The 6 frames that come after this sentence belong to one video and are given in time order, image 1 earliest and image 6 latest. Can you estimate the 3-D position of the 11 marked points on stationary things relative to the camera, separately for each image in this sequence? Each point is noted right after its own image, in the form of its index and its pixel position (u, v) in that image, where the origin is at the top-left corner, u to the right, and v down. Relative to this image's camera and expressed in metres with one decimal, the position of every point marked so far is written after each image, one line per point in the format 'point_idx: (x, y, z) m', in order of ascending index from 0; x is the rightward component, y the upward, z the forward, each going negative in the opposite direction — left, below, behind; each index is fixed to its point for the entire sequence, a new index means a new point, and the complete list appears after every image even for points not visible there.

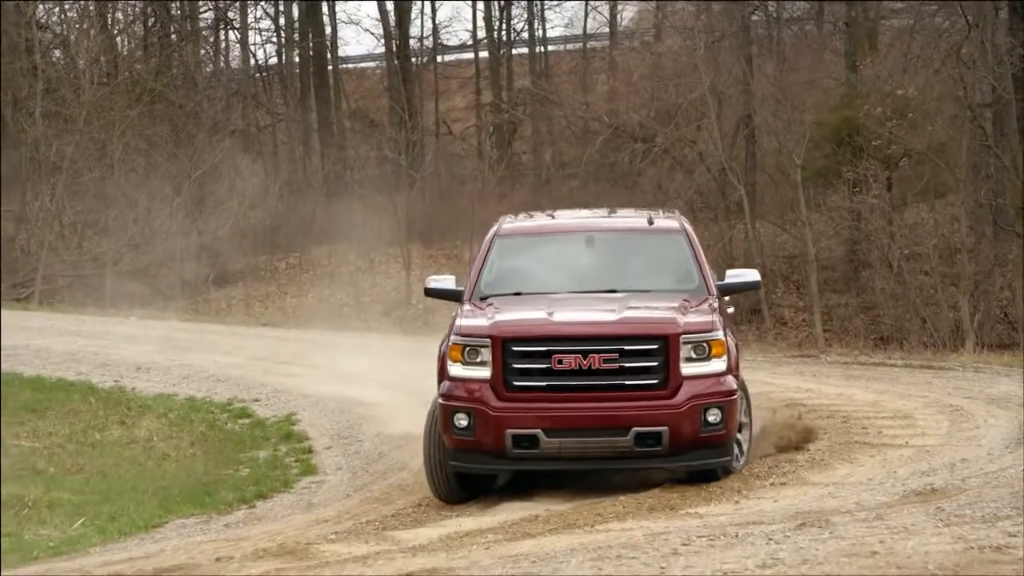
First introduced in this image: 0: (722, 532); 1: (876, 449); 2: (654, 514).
0: (+4.8, -5.4, +6.8) m
1: (+12.0, -5.2, +9.8) m
2: (+3.5, -5.4, +7.2) m
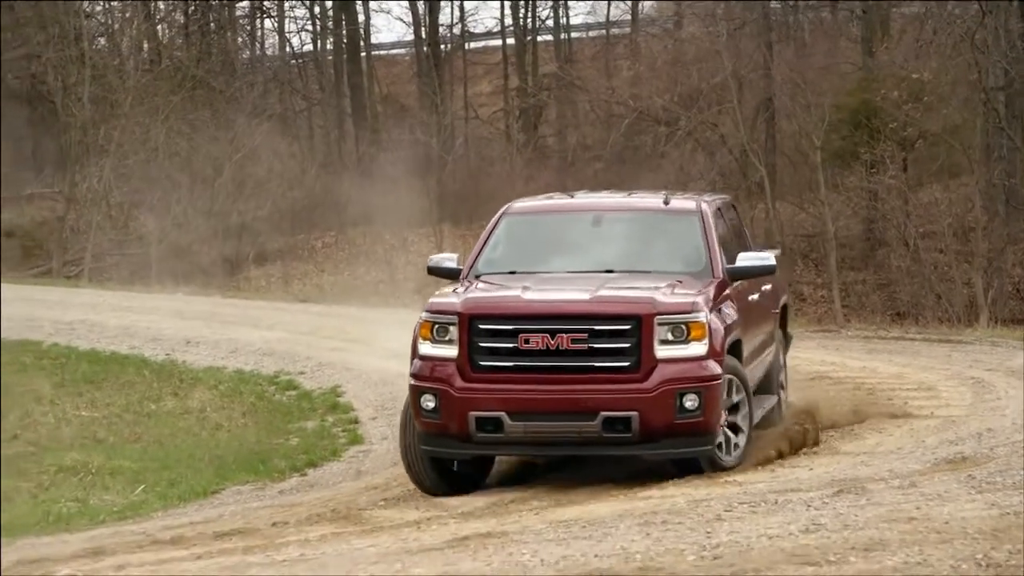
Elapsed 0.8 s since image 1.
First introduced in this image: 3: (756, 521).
0: (+5.7, -4.7, +6.9) m
1: (+12.9, -4.3, +9.9) m
2: (+4.4, -4.7, +7.3) m
3: (+5.1, -4.8, +6.2) m
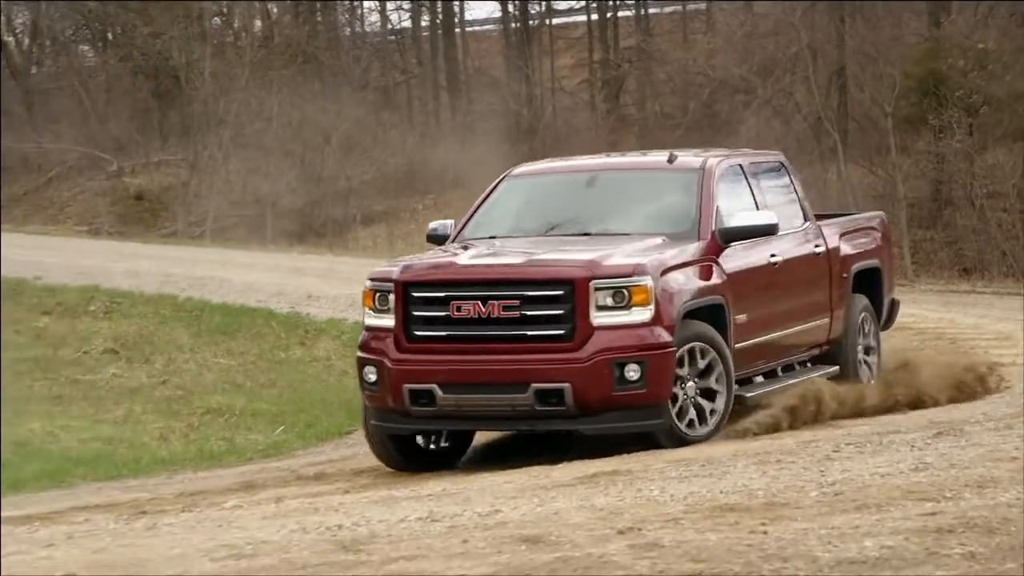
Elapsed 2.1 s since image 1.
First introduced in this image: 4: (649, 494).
0: (+8.0, -3.5, +6.9) m
1: (+15.1, -3.1, +9.9) m
2: (+6.7, -3.6, +7.3) m
3: (+7.3, -3.6, +6.3) m
4: (+2.6, -3.8, +5.6) m
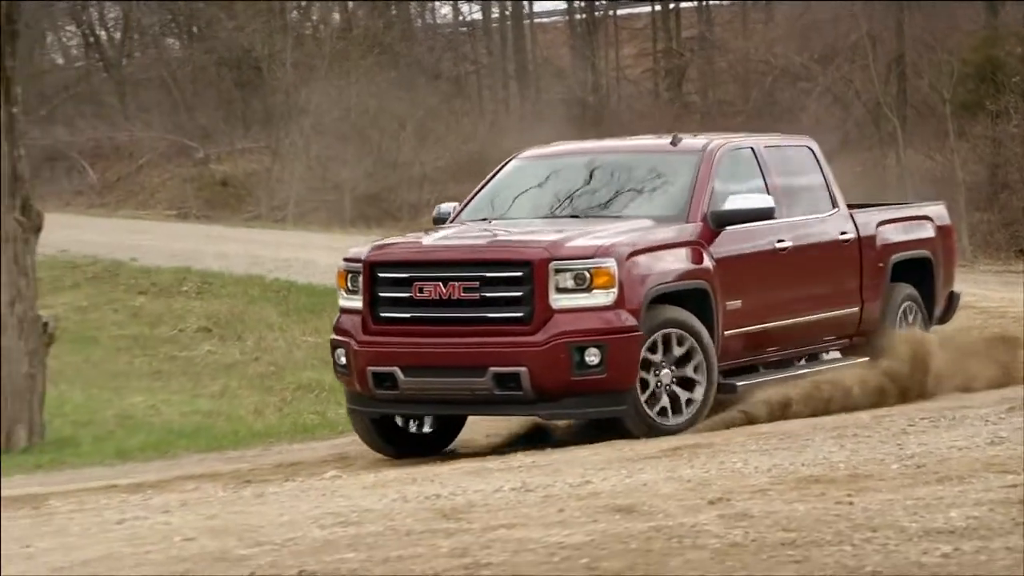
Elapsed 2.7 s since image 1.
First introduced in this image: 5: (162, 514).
0: (+9.6, -3.1, +7.0) m
1: (+16.7, -2.6, +9.9) m
2: (+8.2, -3.2, +7.4) m
3: (+8.9, -3.1, +6.3) m
4: (+4.2, -3.4, +5.7) m
5: (-5.8, -3.8, +5.1) m
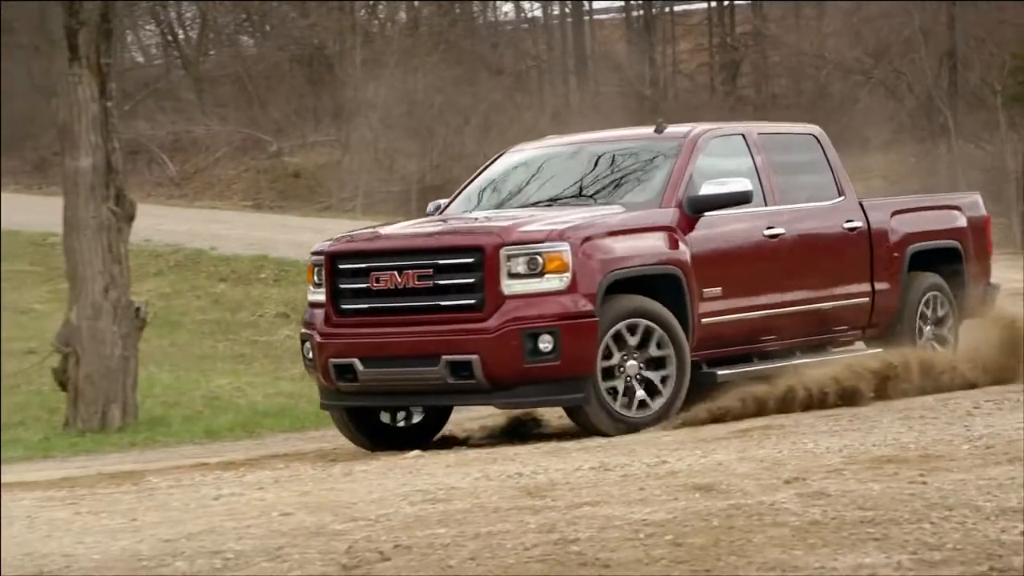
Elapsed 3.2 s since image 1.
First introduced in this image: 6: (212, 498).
0: (+10.9, -2.8, +7.0) m
1: (+18.1, -2.3, +9.9) m
2: (+9.6, -2.9, +7.4) m
3: (+10.2, -2.8, +6.4) m
4: (+5.5, -3.1, +5.8) m
5: (-4.4, -3.5, +5.2) m
6: (-5.1, -3.6, +5.2) m
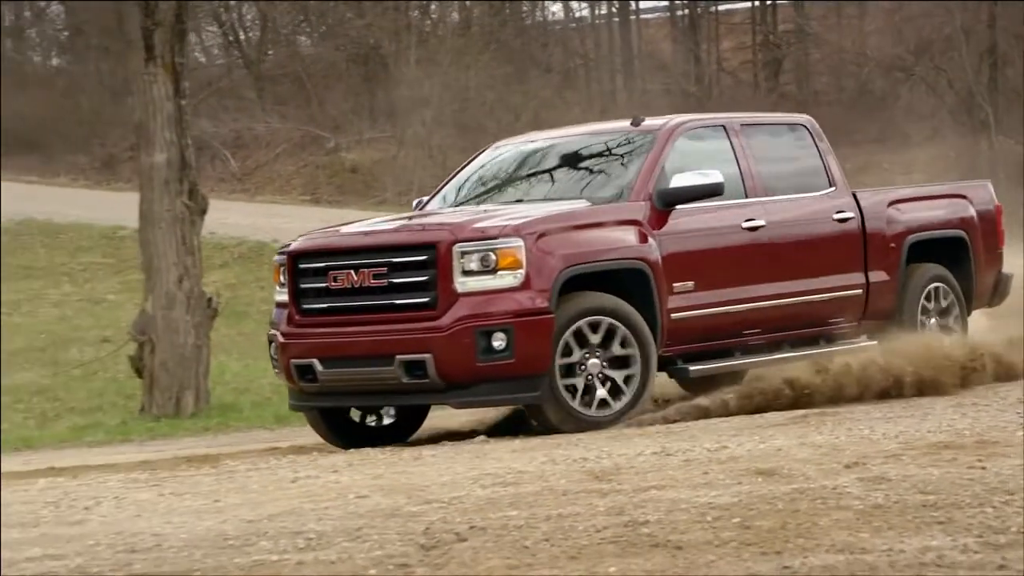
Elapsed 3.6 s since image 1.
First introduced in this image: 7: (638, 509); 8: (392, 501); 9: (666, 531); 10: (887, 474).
0: (+12.1, -2.6, +7.1) m
1: (+19.2, -2.2, +10.0) m
2: (+10.7, -2.7, +7.5) m
3: (+11.4, -2.6, +6.4) m
4: (+6.7, -2.9, +5.9) m
5: (-3.3, -3.3, +5.3) m
6: (-4.0, -3.4, +5.3) m
7: (+2.0, -3.5, +4.8) m
8: (-2.0, -3.5, +4.9) m
9: (+2.3, -3.7, +4.5) m
10: (+6.5, -3.3, +5.3) m
